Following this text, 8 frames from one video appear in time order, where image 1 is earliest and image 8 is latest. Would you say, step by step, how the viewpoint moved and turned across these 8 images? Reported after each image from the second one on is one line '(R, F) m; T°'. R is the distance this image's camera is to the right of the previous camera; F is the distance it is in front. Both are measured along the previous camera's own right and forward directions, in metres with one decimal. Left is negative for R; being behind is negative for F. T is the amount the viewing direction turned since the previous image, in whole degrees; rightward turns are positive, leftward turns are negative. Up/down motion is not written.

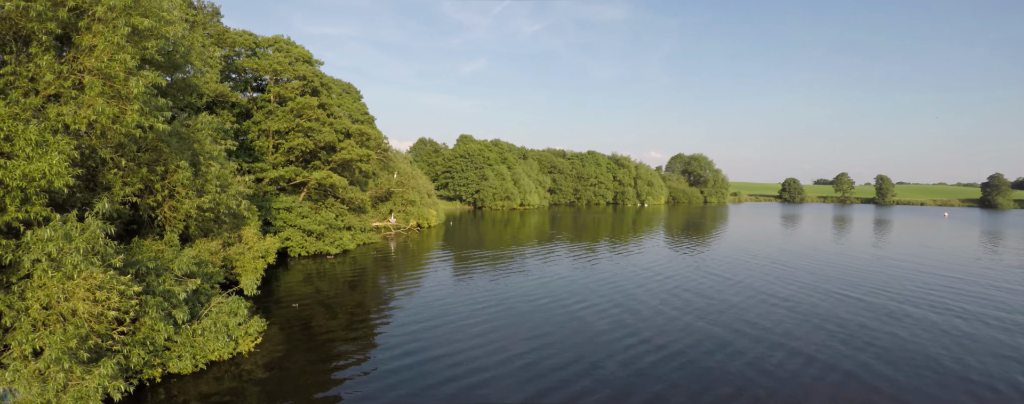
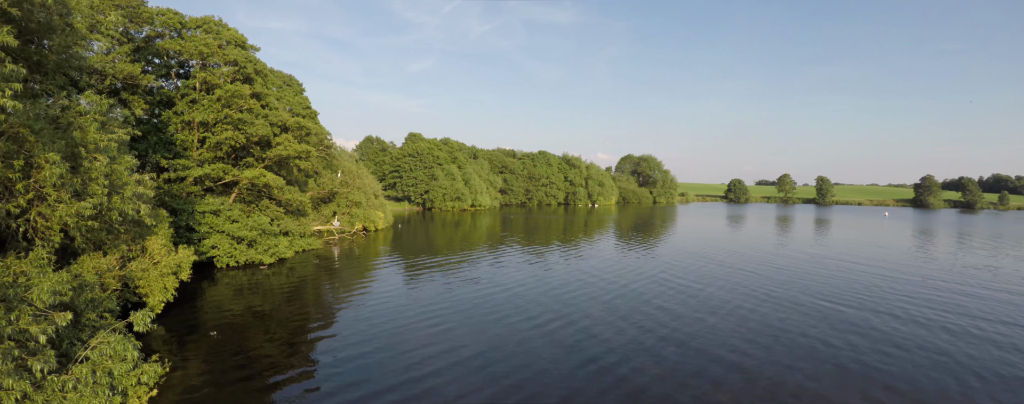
(-0.5, +1.8) m; +6°
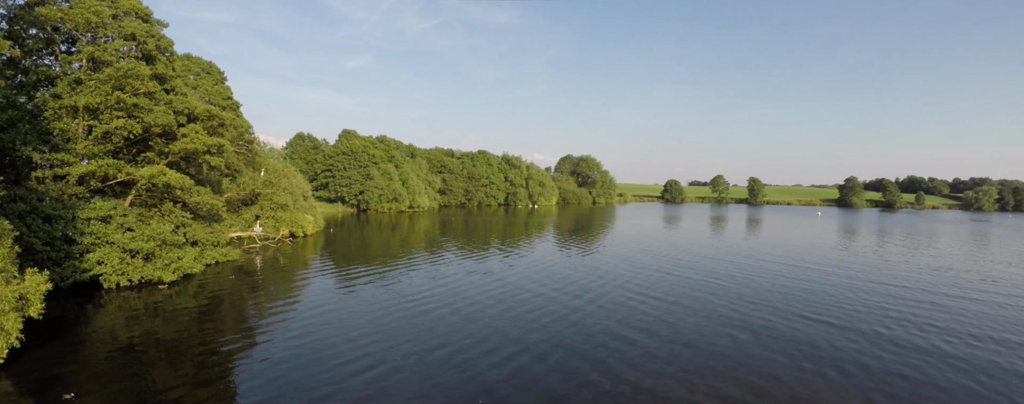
(-0.6, +1.9) m; +7°
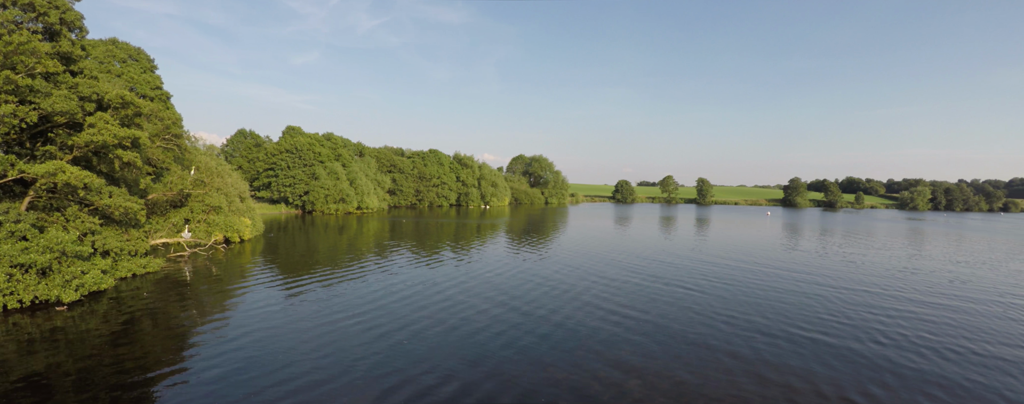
(-0.5, +1.3) m; +6°
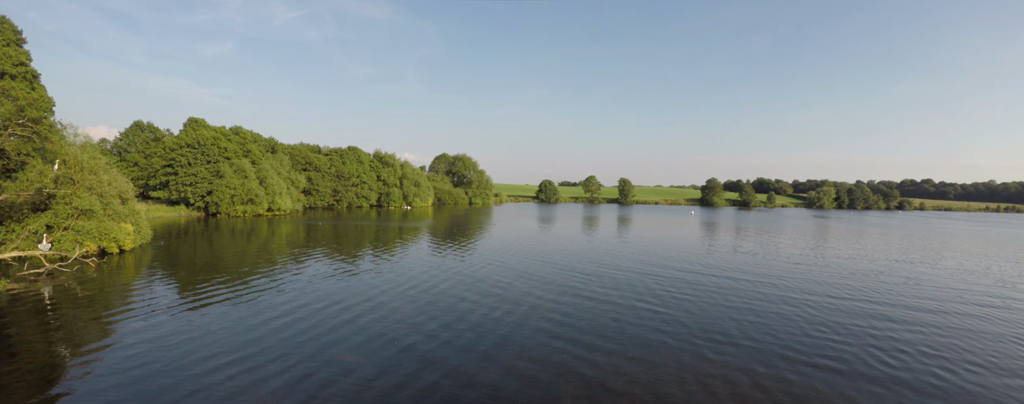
(-0.8, +1.6) m; +9°
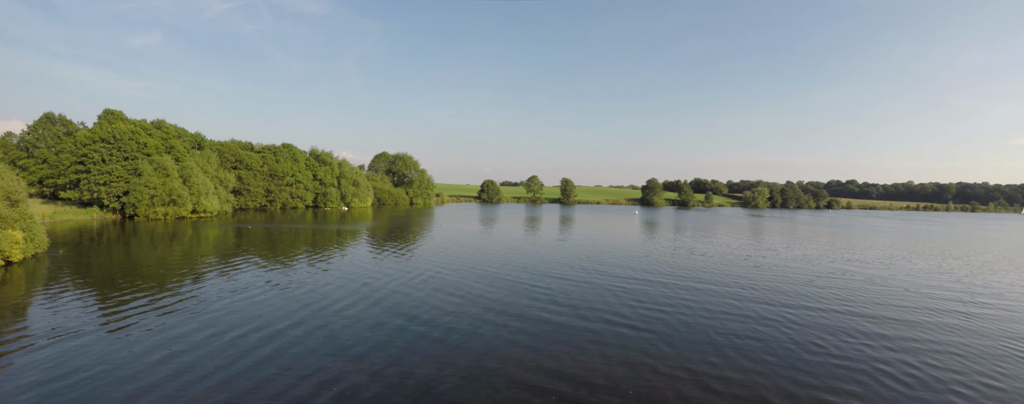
(-0.4, +1.0) m; +7°
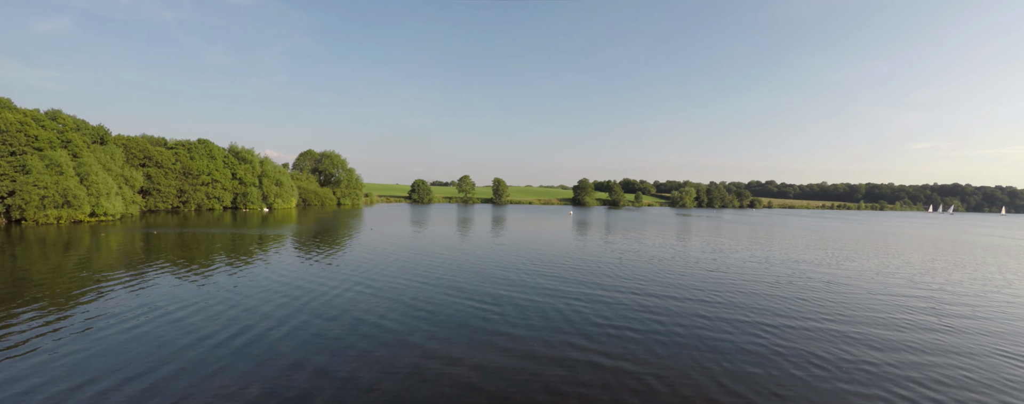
(+0.1, +1.4) m; +8°
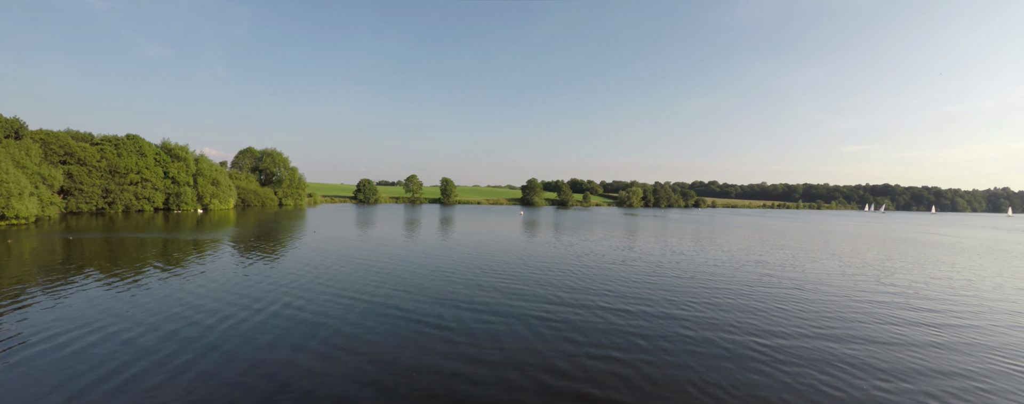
(+0.2, +0.9) m; +6°
